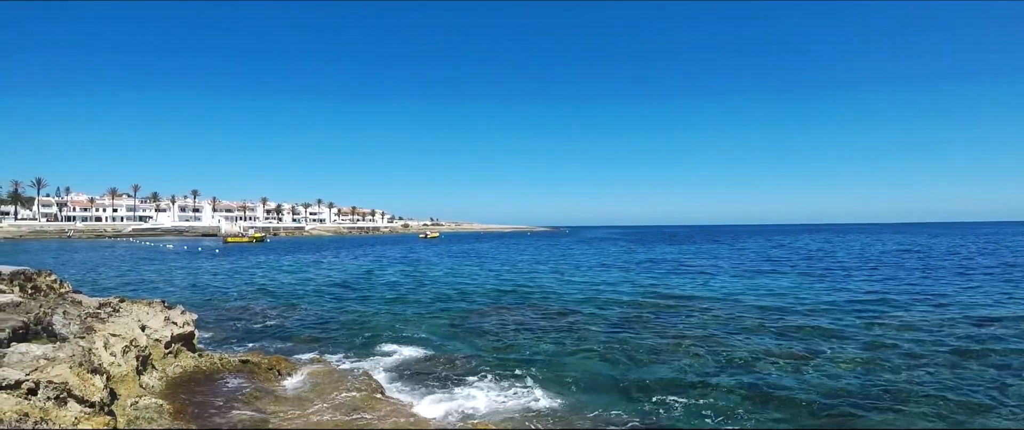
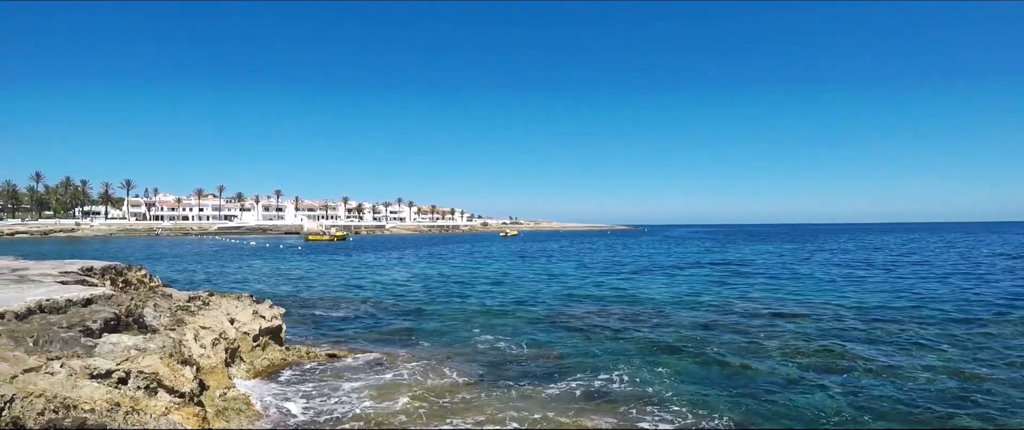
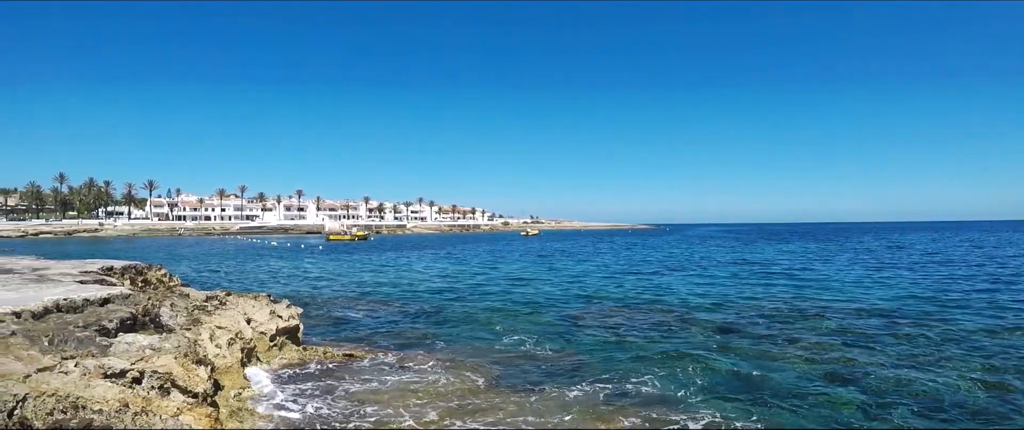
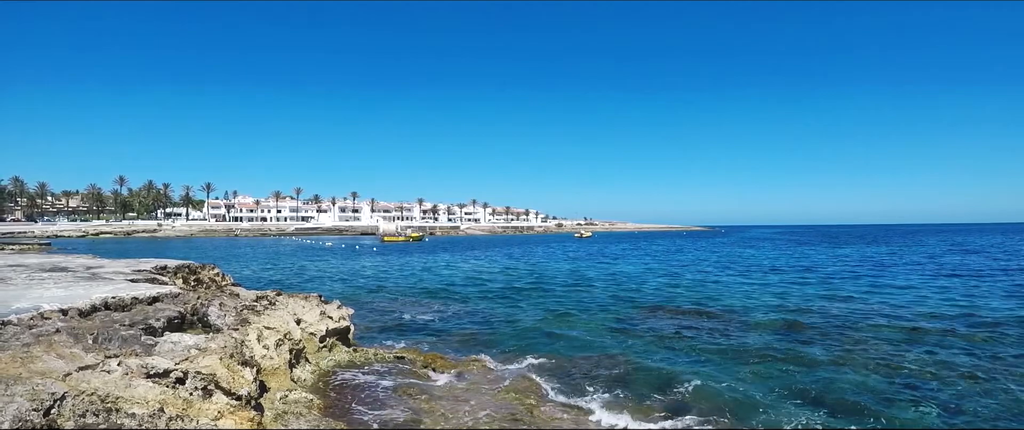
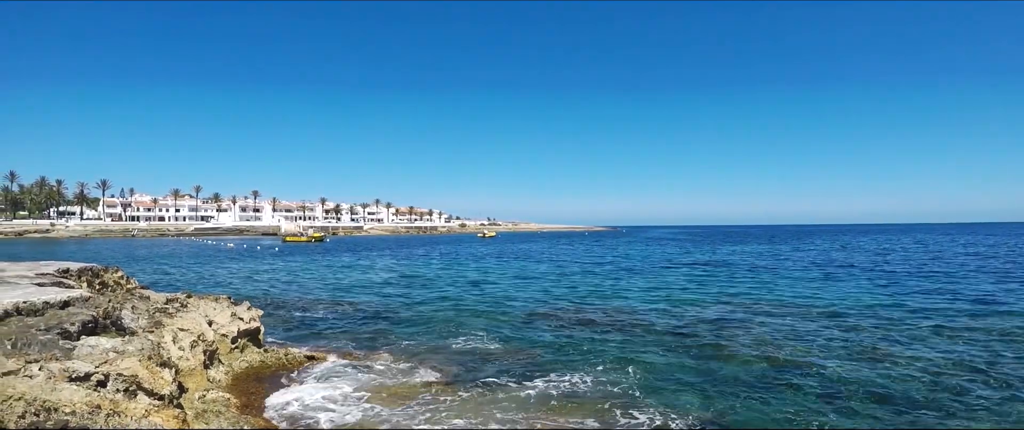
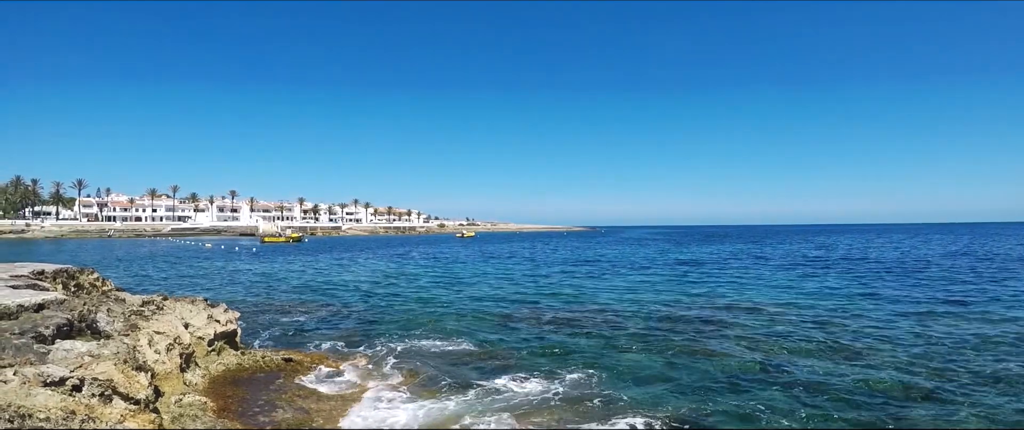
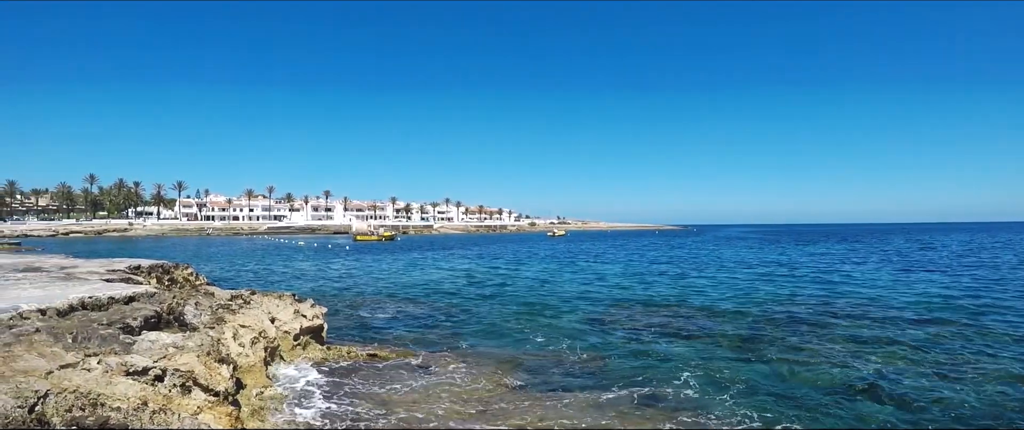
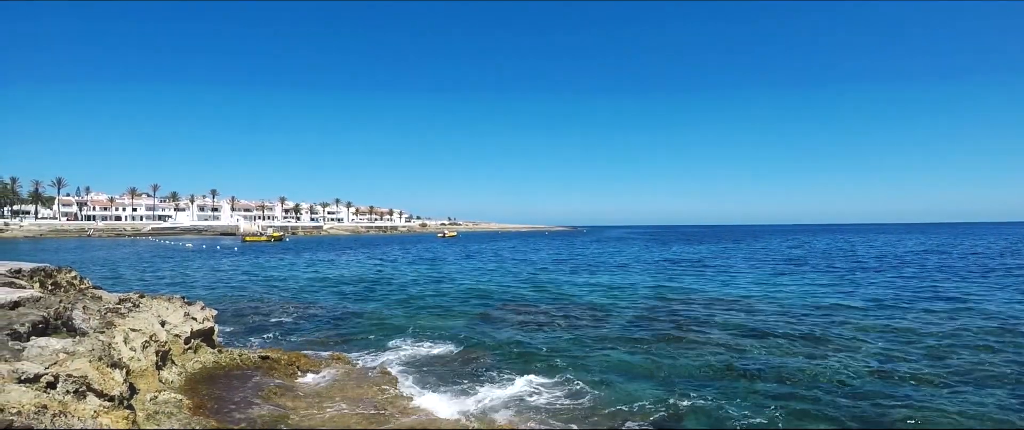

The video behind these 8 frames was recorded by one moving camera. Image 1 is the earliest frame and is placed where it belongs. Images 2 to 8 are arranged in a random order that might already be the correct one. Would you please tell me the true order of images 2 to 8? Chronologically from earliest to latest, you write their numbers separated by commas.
8, 6, 5, 2, 3, 7, 4
